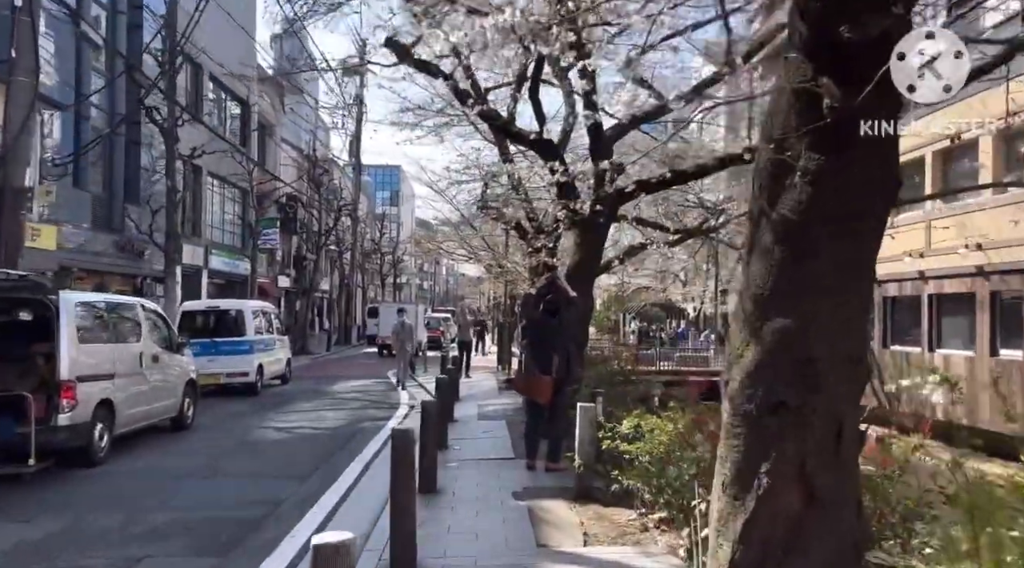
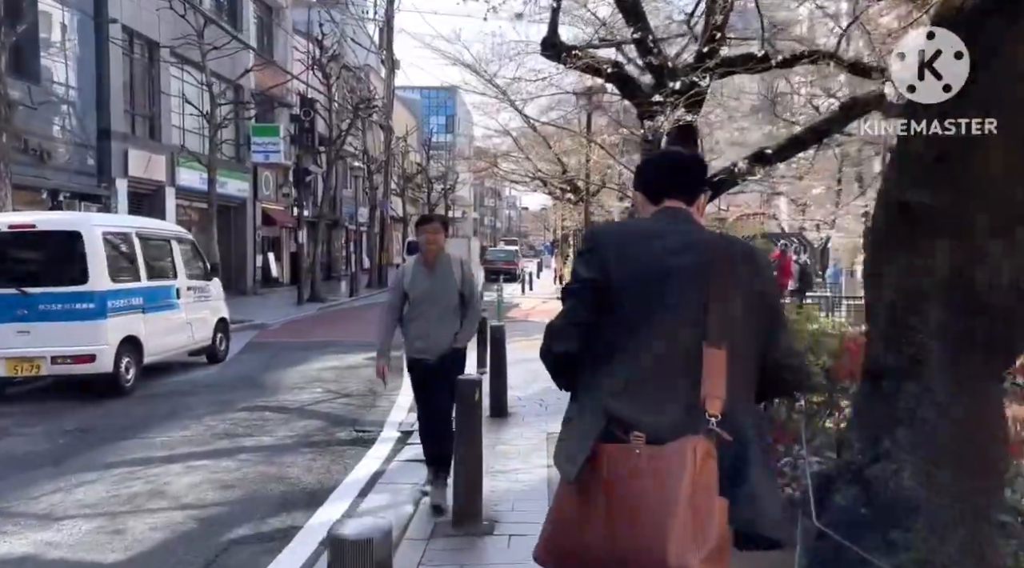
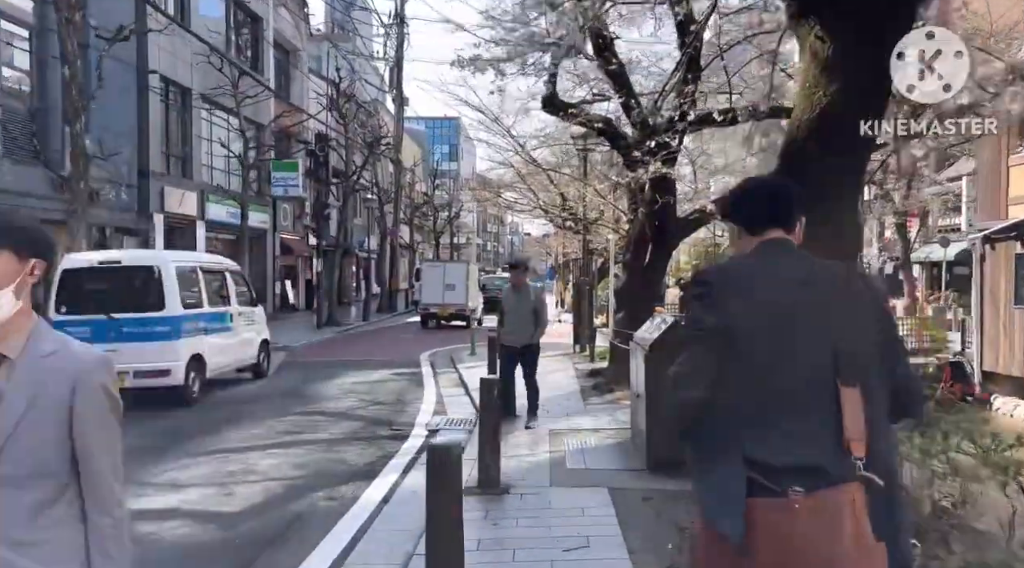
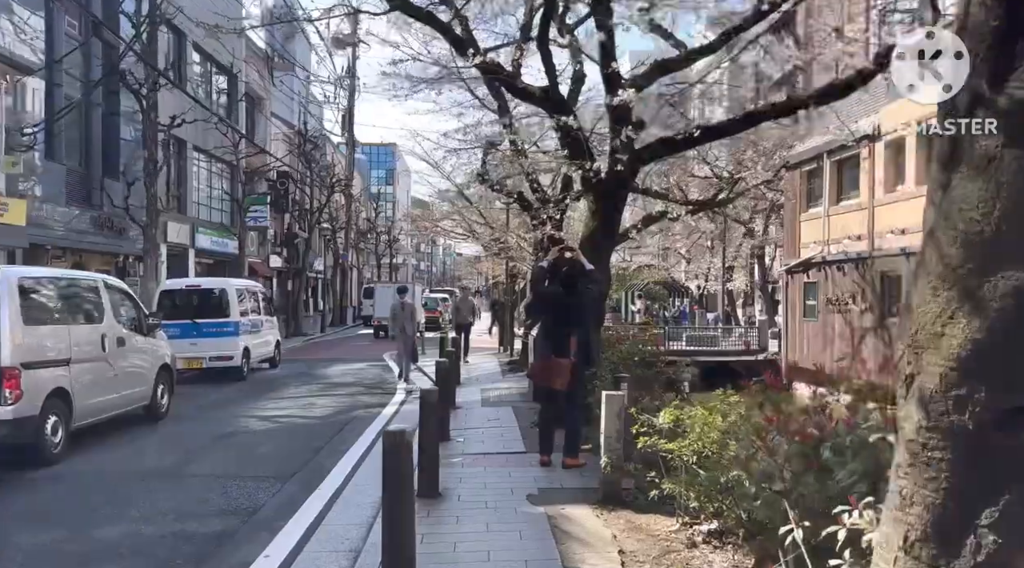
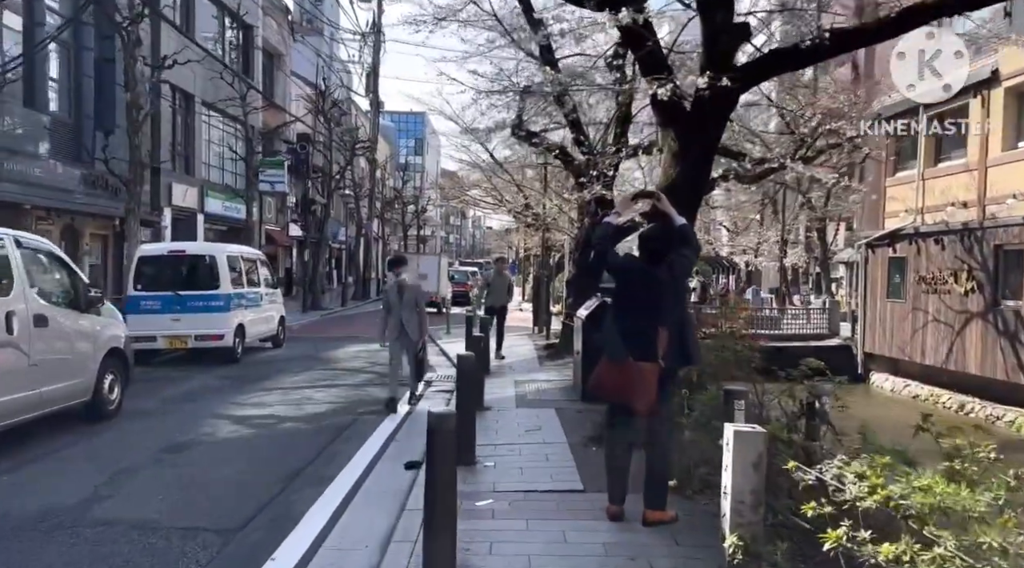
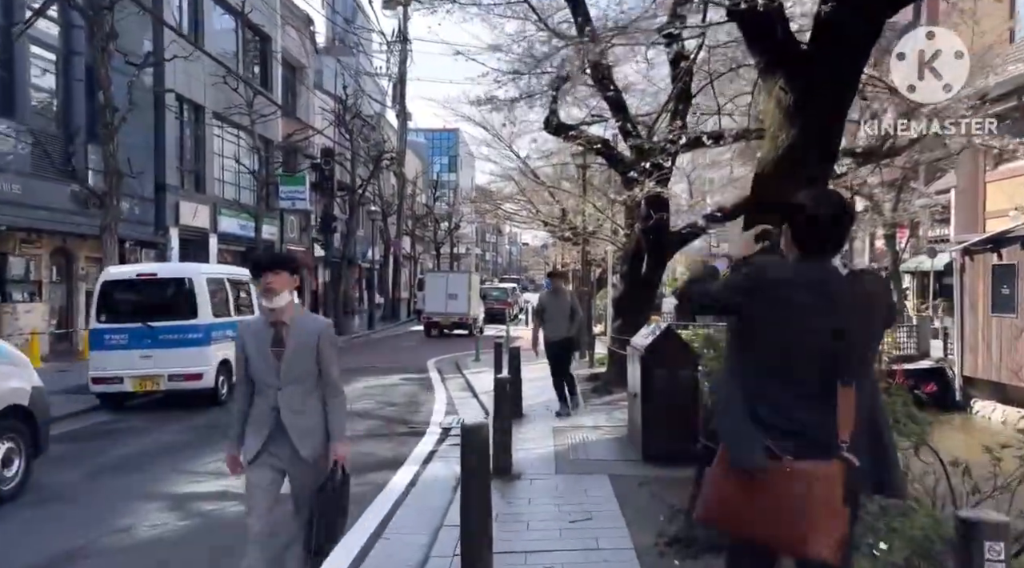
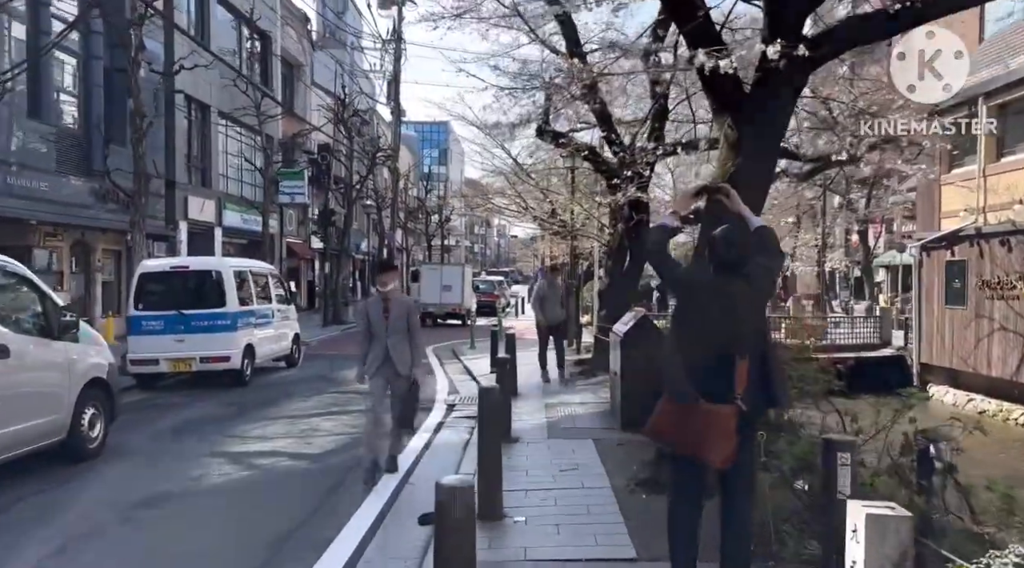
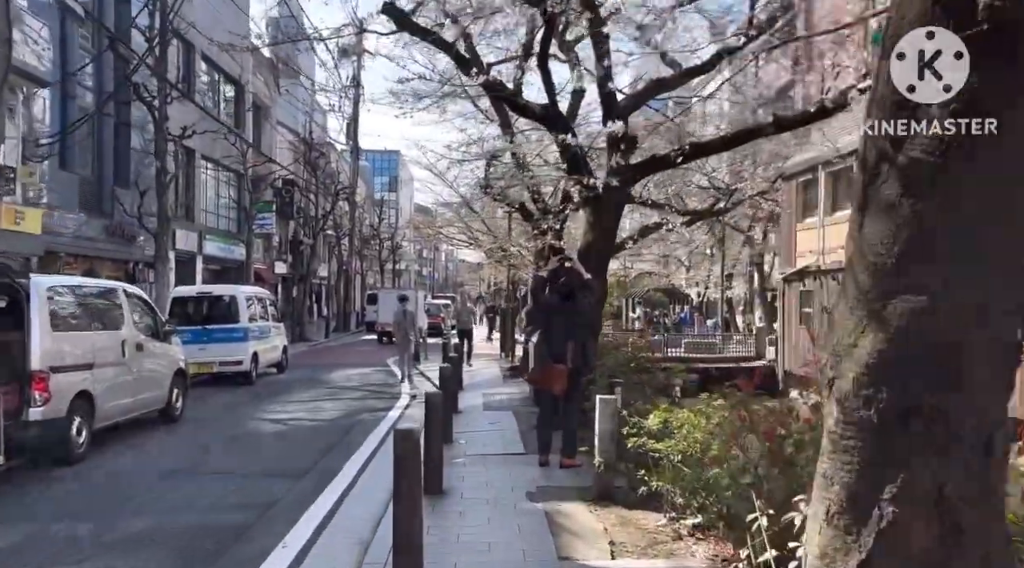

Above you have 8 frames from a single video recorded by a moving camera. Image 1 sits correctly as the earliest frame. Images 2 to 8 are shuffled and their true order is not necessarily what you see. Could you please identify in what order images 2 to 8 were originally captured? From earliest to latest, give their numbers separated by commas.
8, 4, 5, 7, 6, 3, 2
